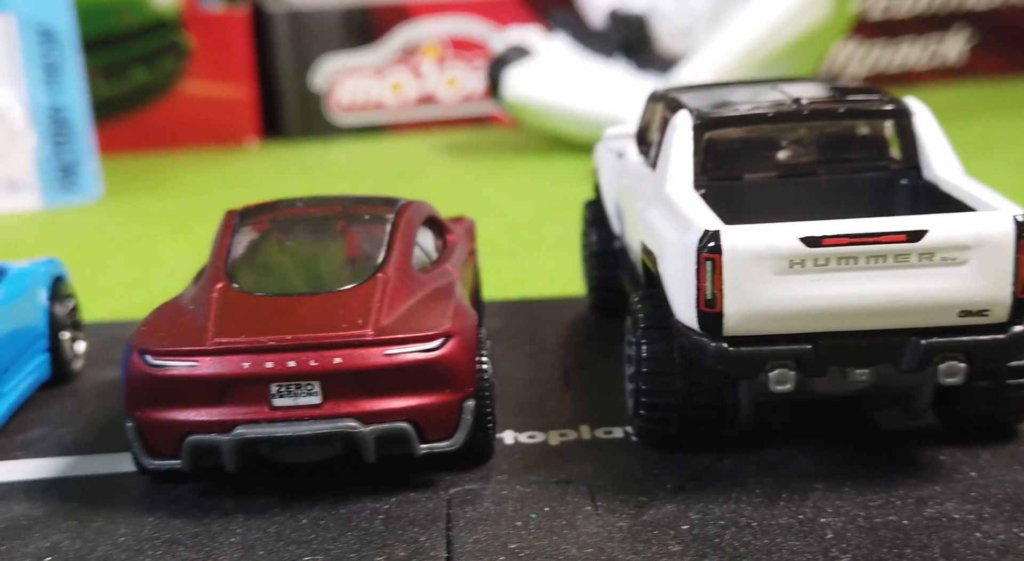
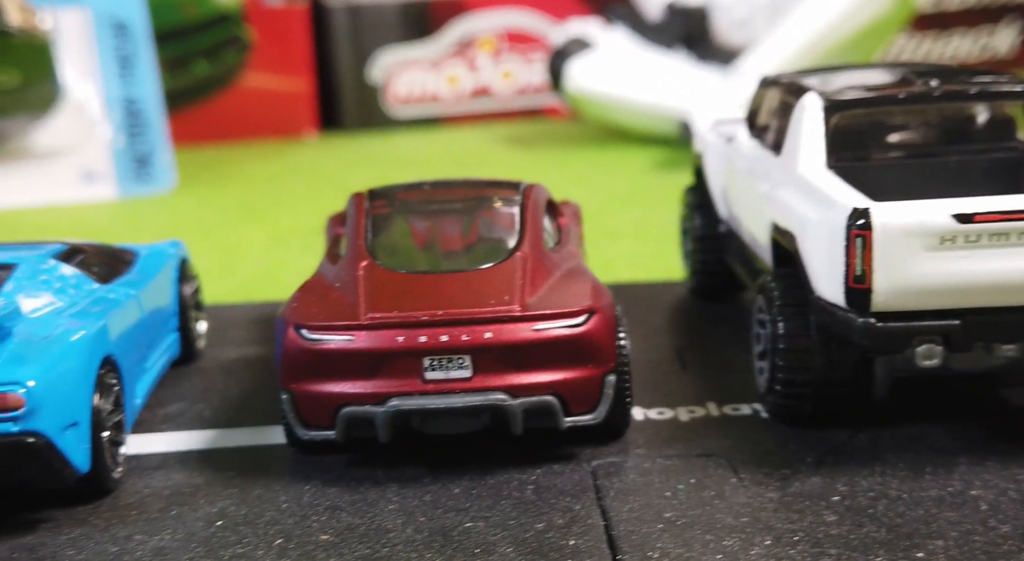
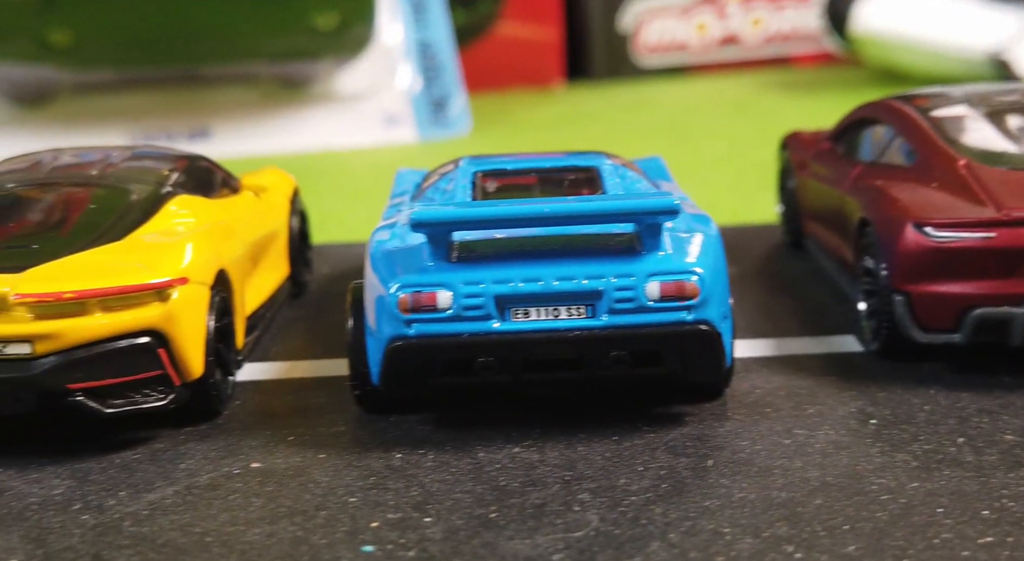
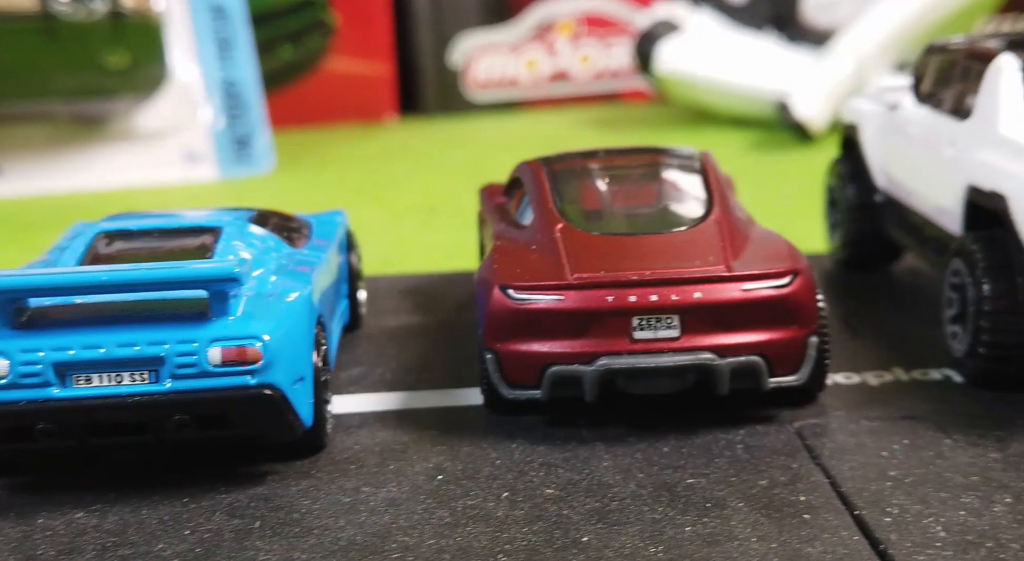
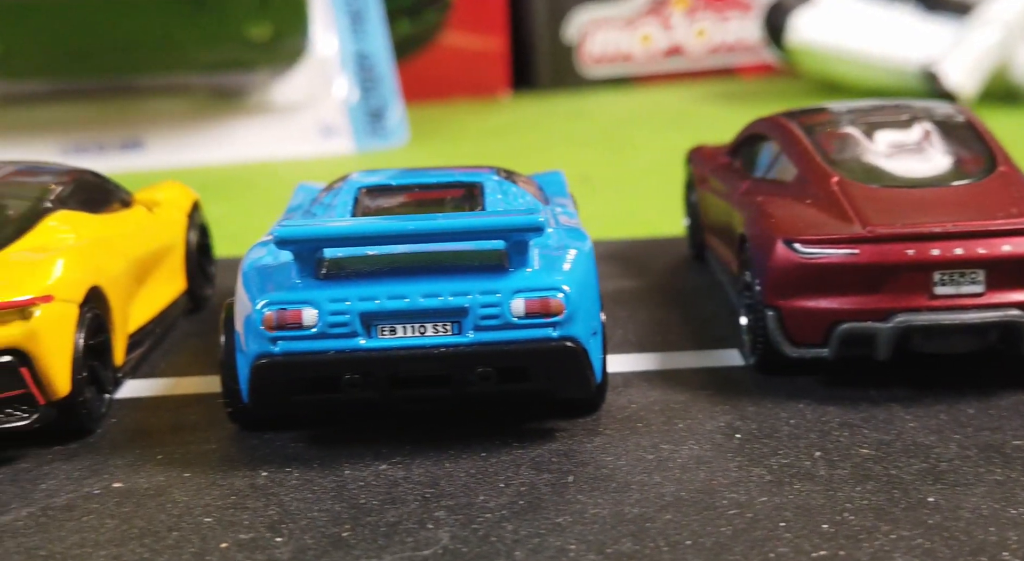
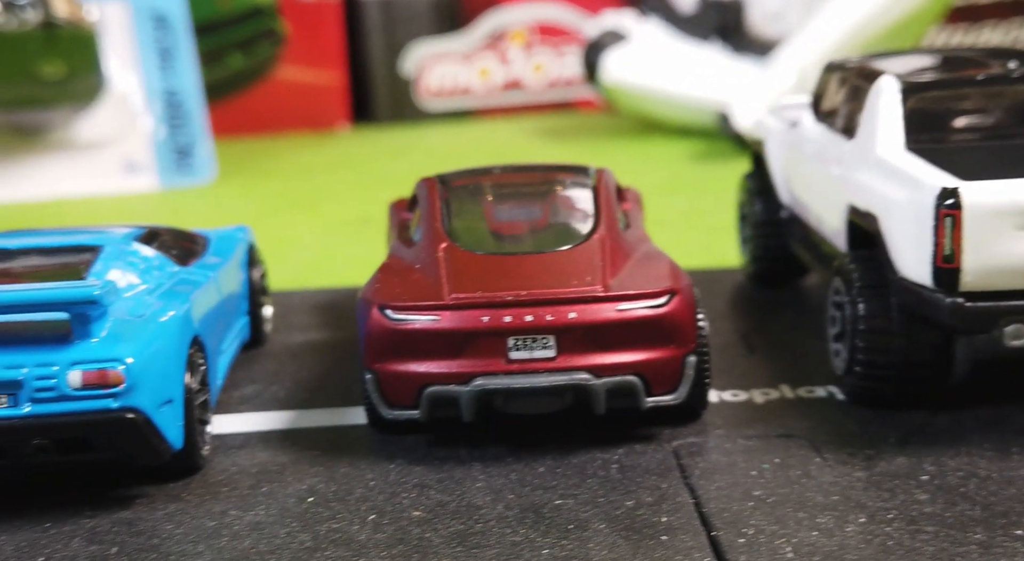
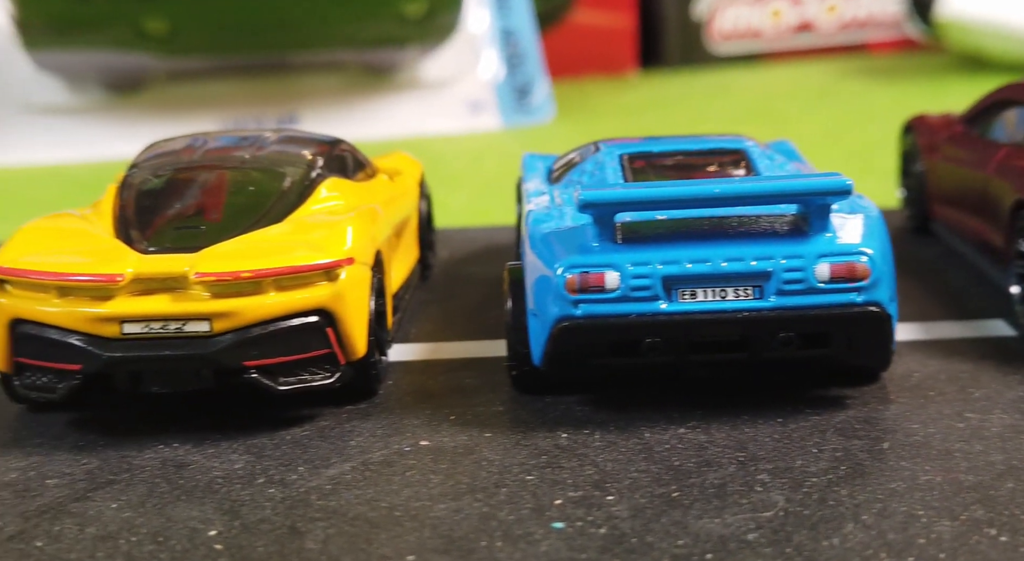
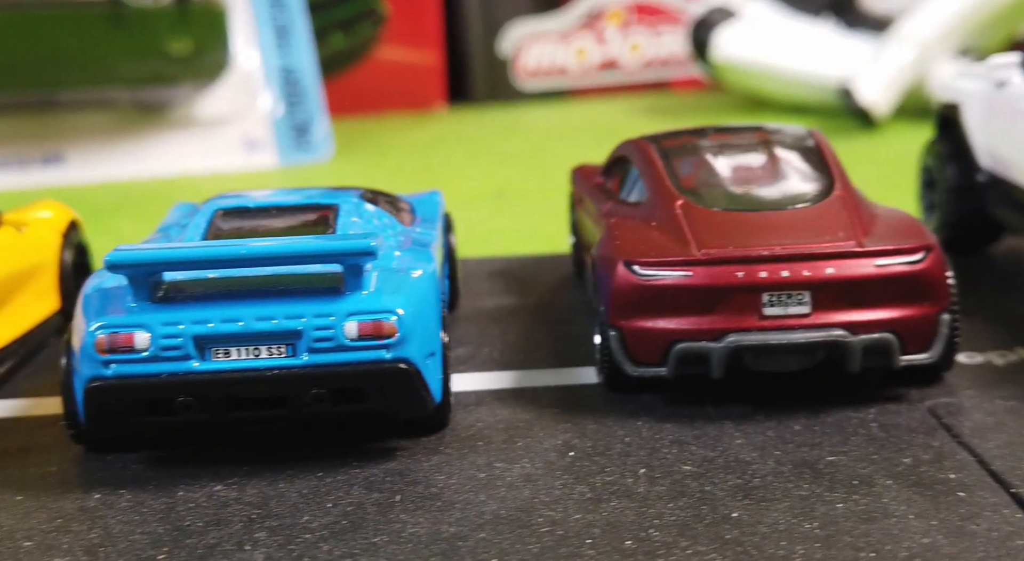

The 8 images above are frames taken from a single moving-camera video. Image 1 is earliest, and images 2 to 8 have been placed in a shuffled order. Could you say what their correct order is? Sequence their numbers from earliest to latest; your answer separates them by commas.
2, 6, 4, 8, 5, 3, 7
